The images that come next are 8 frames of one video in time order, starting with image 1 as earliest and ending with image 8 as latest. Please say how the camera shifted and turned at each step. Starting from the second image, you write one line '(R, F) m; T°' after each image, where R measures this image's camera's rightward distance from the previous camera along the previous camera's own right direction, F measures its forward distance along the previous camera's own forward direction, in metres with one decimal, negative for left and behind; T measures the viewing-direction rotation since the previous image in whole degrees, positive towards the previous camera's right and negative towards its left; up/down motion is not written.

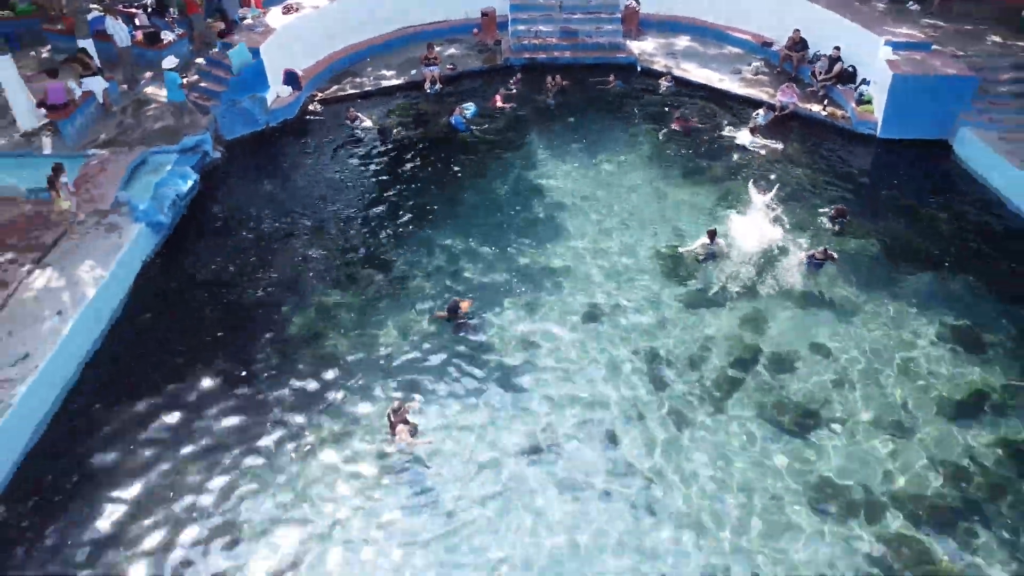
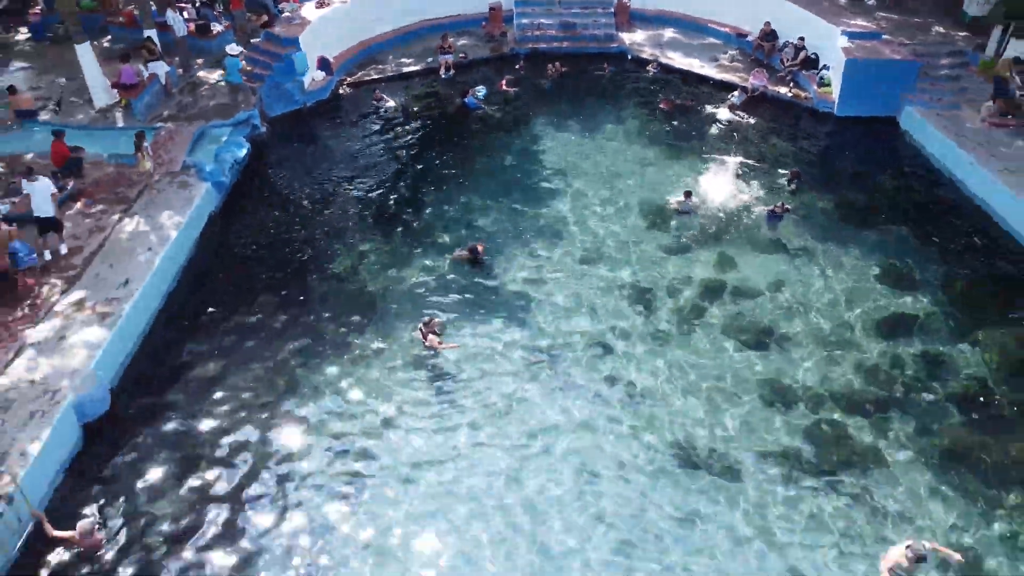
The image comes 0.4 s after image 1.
(-0.1, -2.1) m; 0°
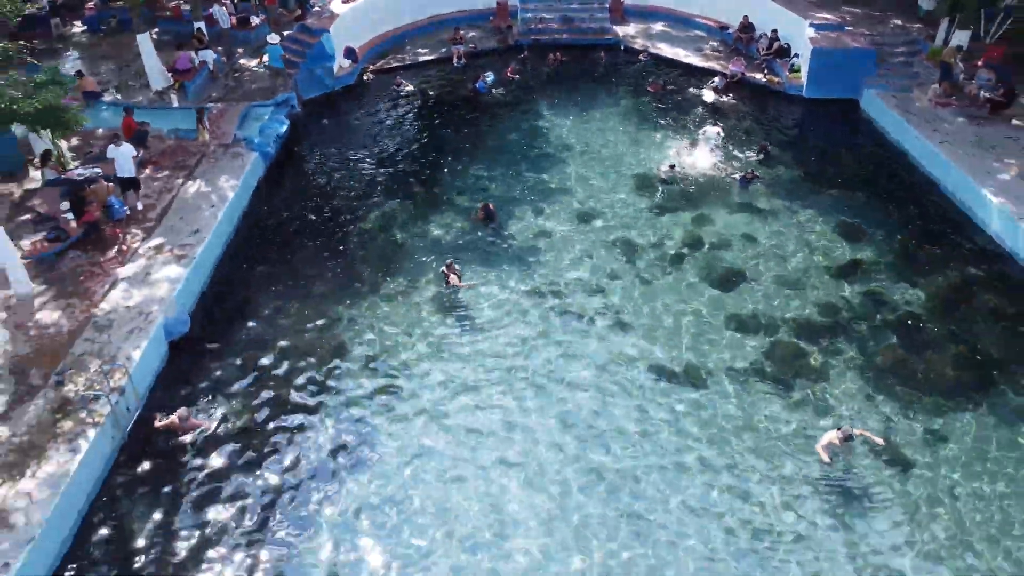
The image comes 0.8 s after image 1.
(-0.1, -2.1) m; 0°
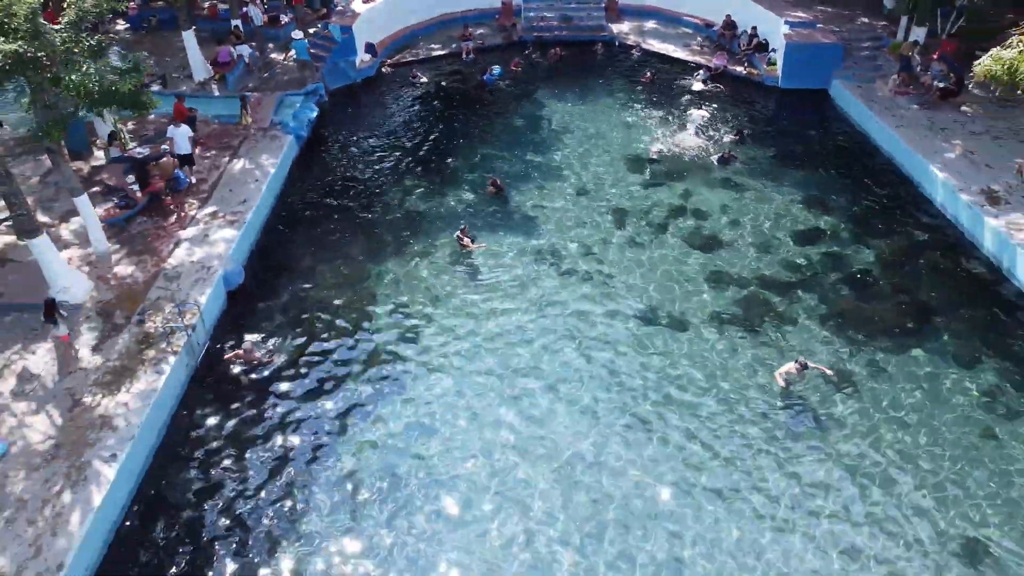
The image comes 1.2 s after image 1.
(-0.1, -2.0) m; 0°
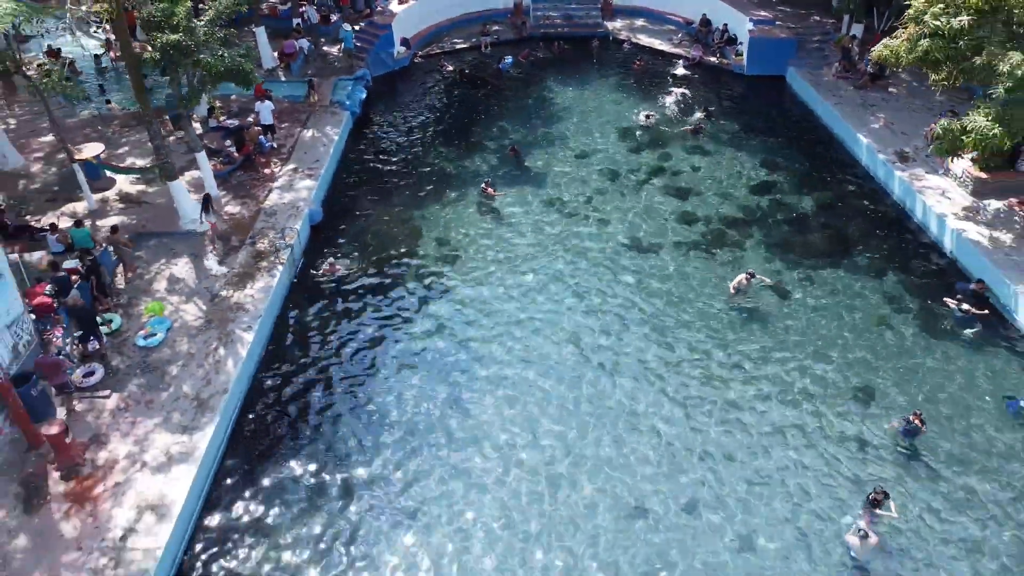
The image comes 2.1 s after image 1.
(-0.3, -4.1) m; 0°
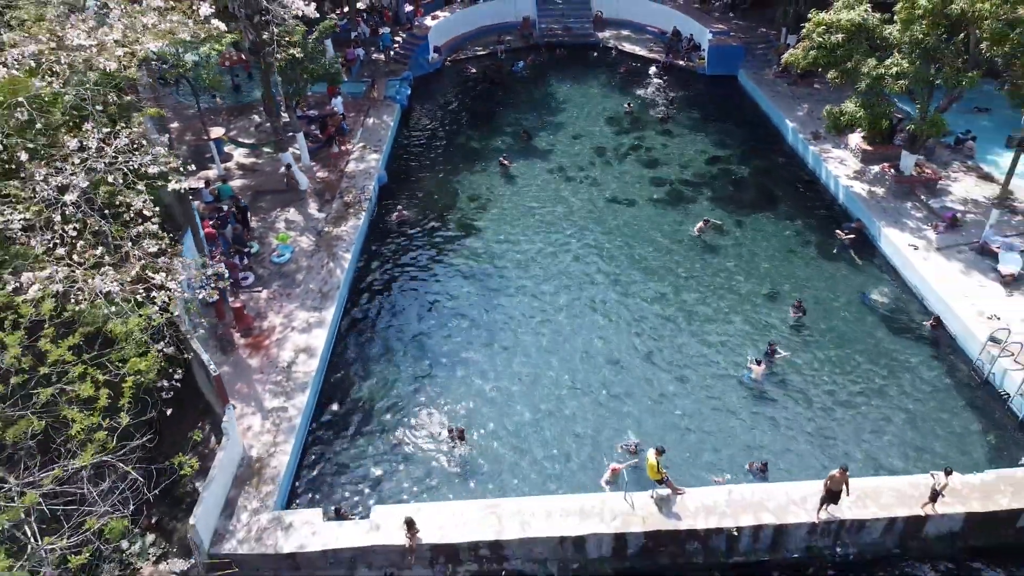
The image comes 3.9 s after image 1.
(-0.4, -6.5) m; 0°
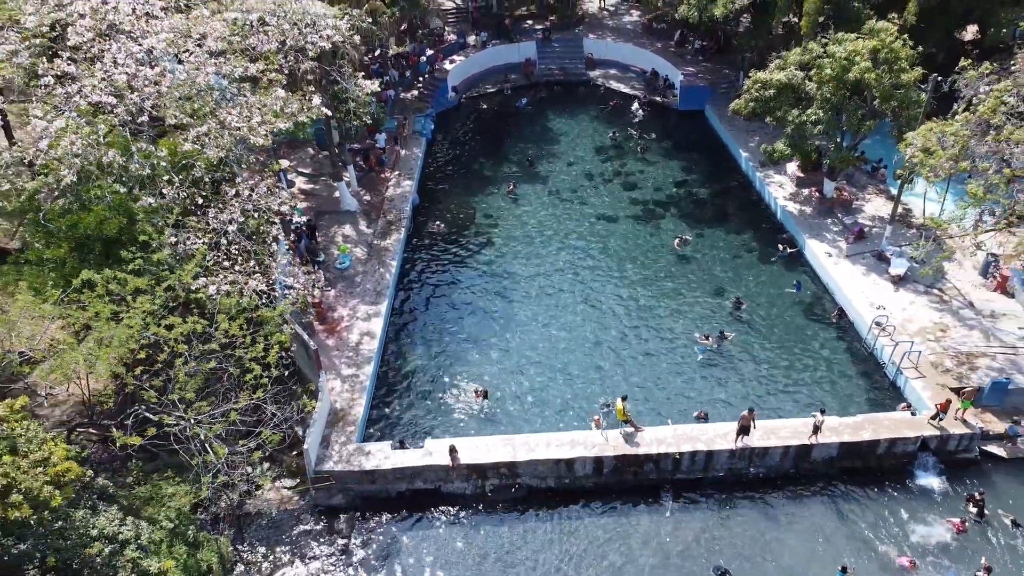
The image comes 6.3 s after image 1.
(-0.2, -6.2) m; 0°
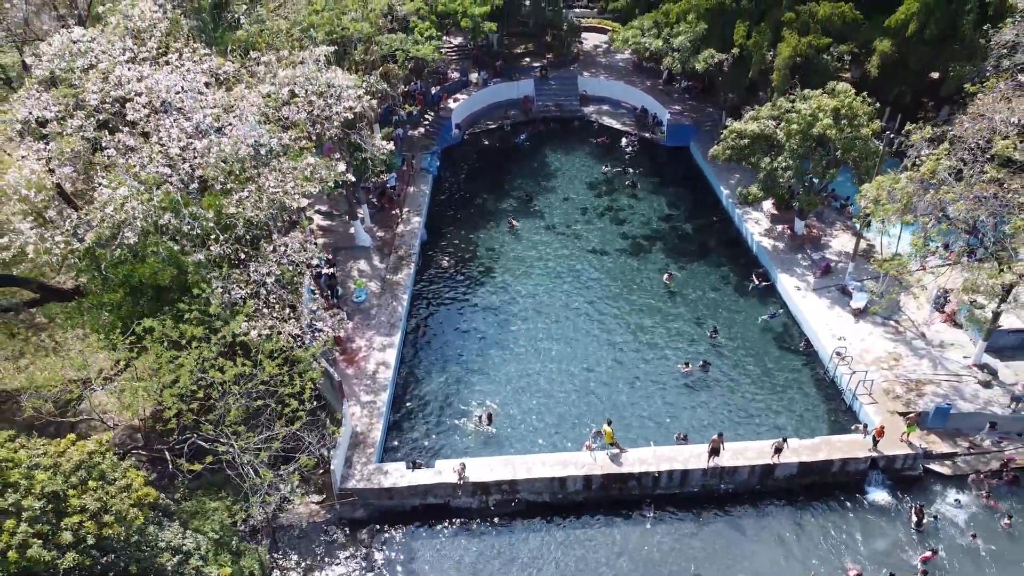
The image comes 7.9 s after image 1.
(0.0, -2.9) m; 0°
